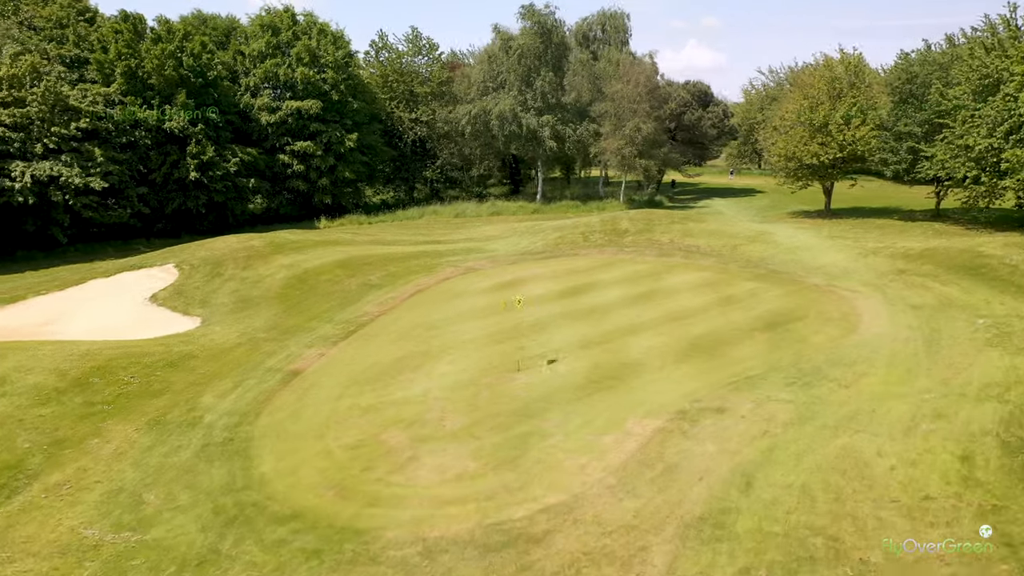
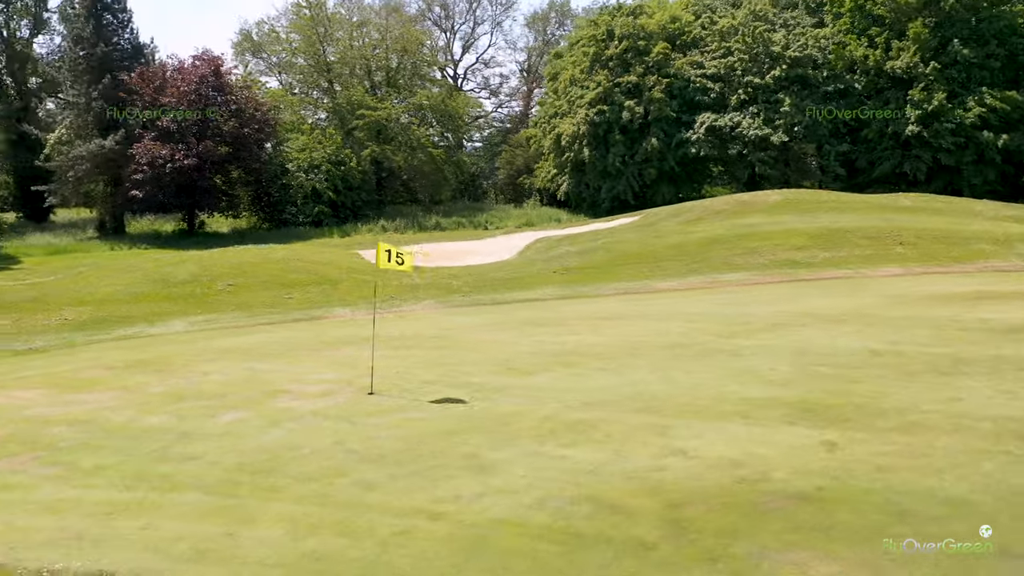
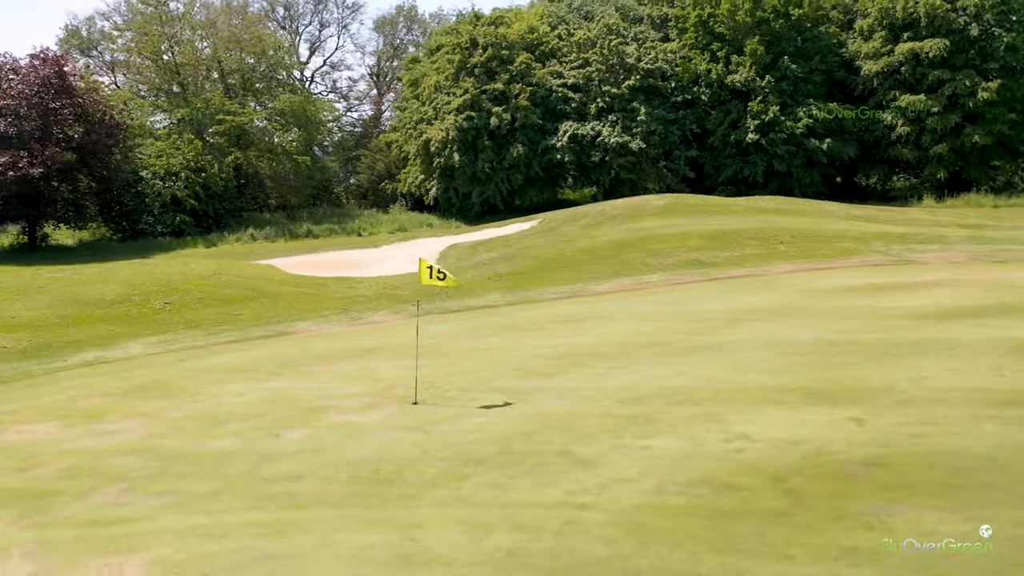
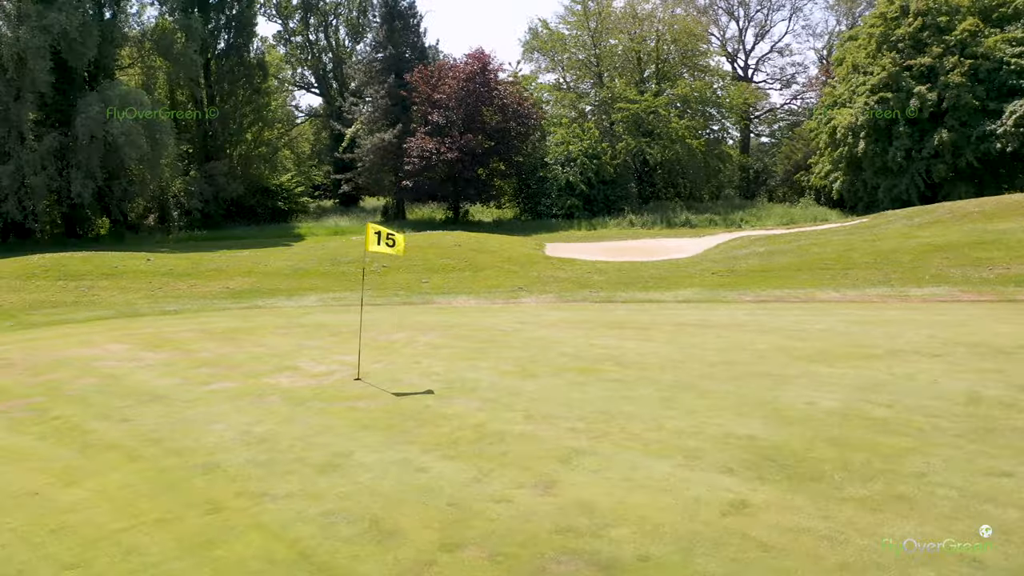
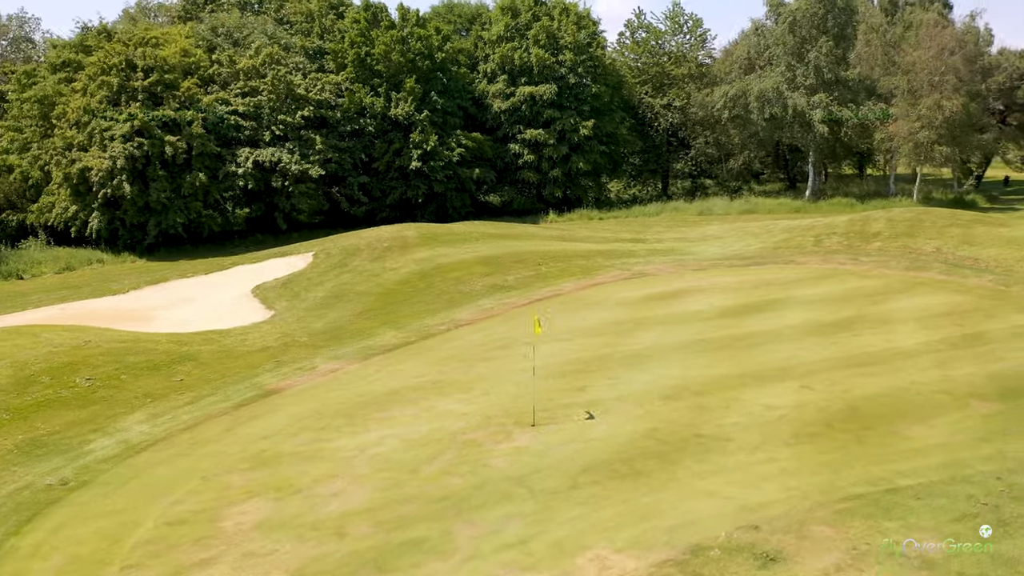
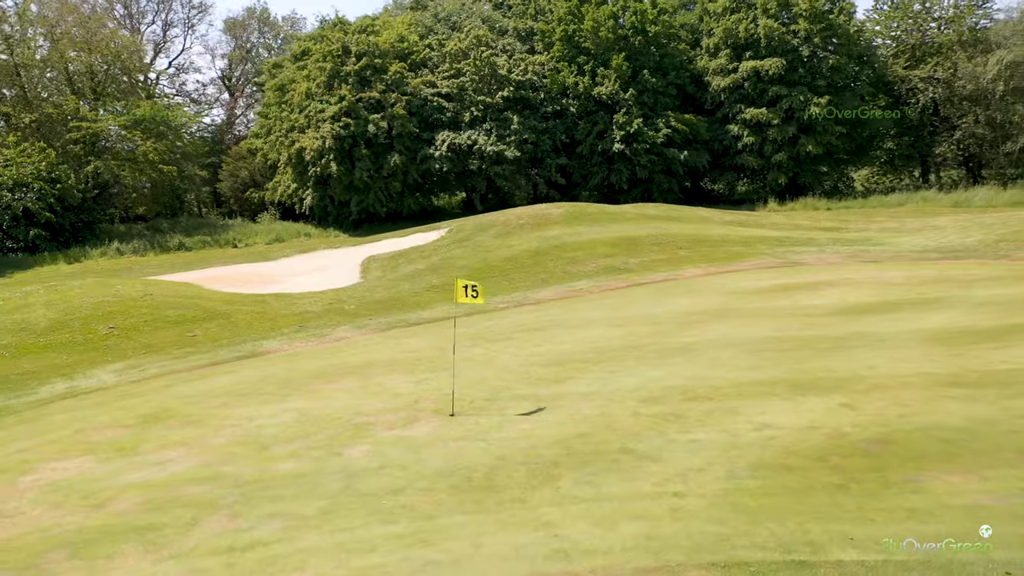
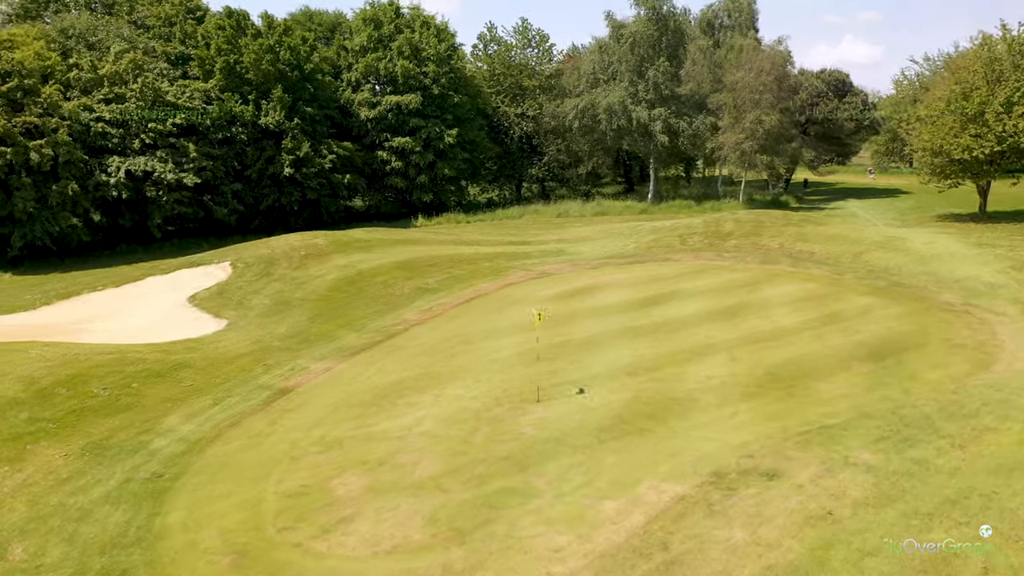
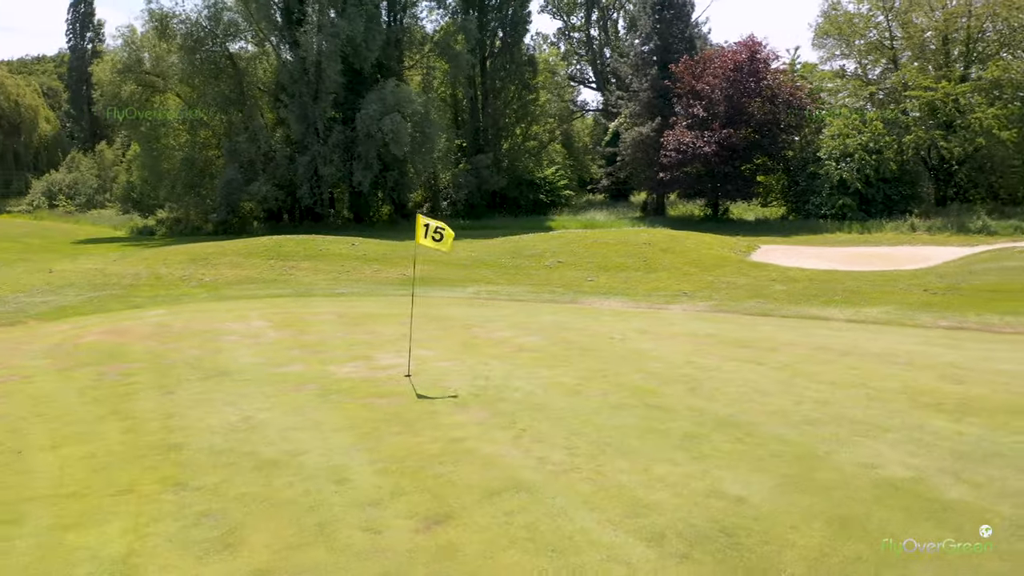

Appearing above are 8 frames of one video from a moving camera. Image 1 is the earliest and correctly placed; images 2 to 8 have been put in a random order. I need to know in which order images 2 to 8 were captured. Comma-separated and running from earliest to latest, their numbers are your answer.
7, 5, 6, 3, 2, 4, 8
